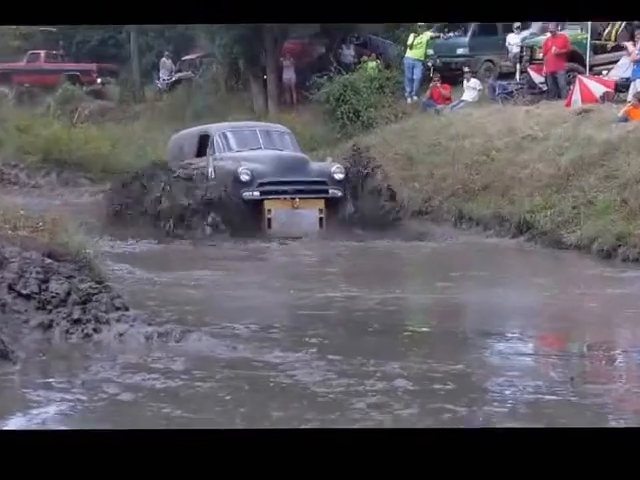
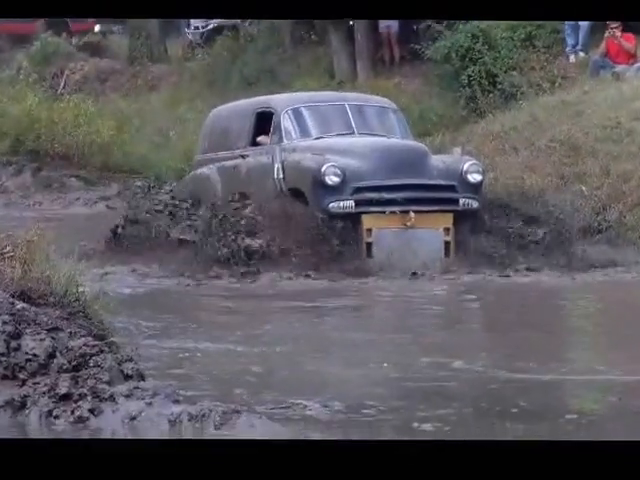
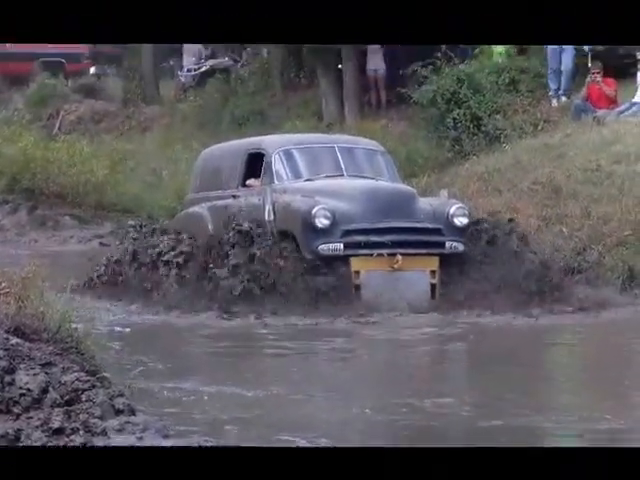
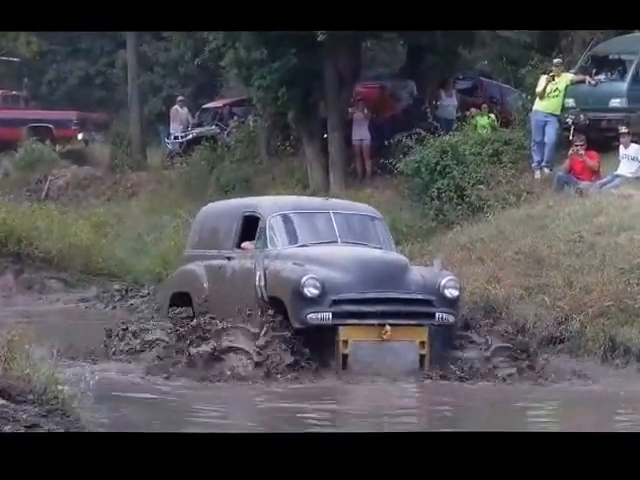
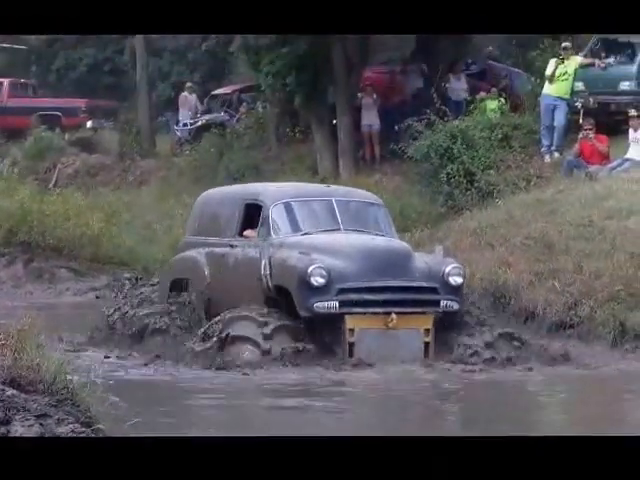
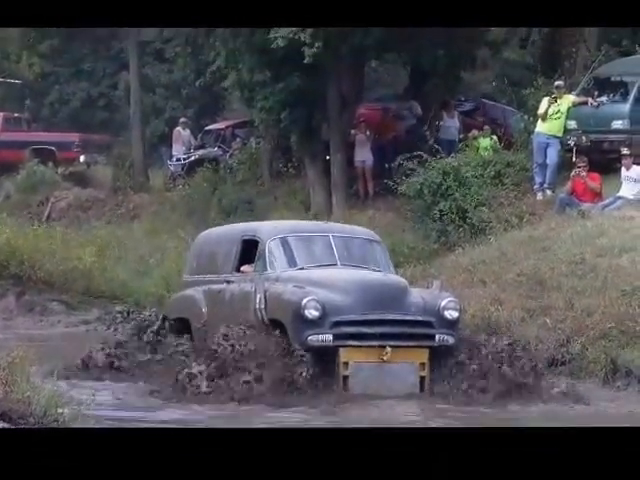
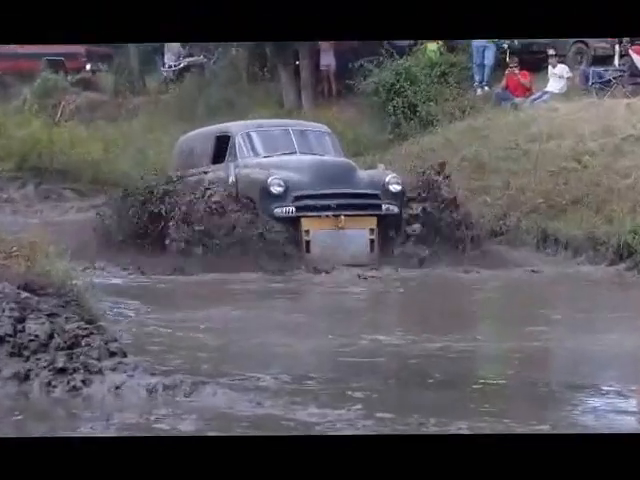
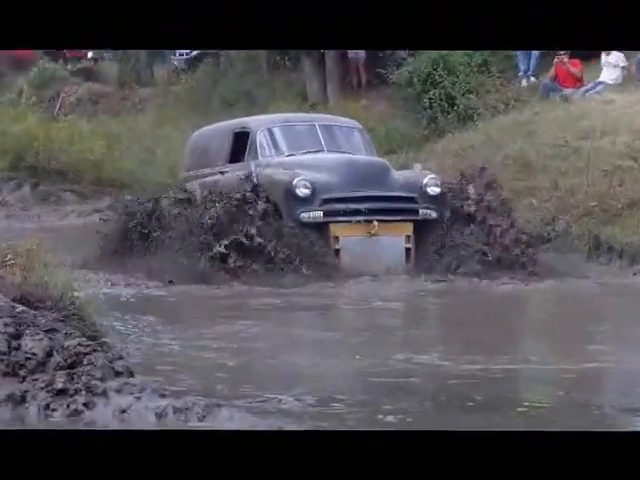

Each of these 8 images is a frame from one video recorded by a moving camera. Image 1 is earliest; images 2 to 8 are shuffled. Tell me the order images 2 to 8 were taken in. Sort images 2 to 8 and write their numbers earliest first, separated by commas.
7, 8, 2, 3, 5, 6, 4
